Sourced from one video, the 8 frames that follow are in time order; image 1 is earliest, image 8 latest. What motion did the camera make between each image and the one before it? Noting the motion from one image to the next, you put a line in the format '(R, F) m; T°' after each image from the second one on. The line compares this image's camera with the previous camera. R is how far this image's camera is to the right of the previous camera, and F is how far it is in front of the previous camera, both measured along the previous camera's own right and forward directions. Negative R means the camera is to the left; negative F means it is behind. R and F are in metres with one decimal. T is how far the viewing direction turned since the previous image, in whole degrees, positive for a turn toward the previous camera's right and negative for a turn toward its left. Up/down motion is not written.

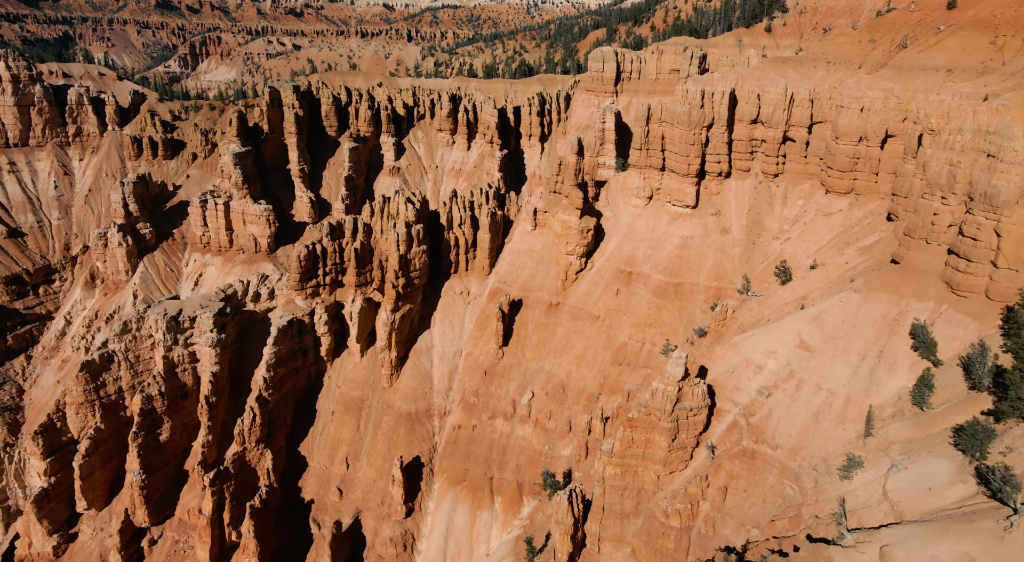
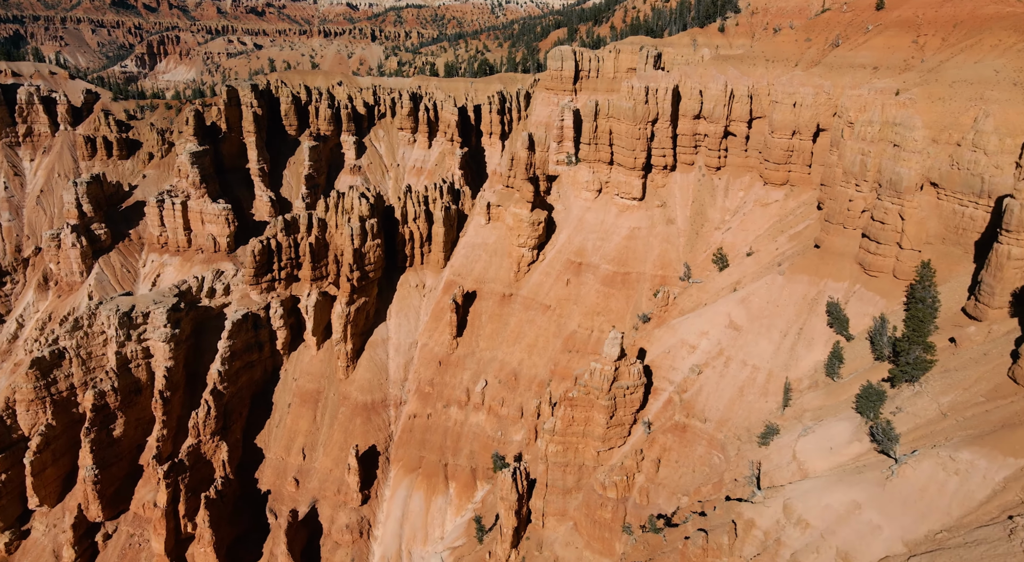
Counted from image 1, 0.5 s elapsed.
(+0.9, -1.2) m; +3°
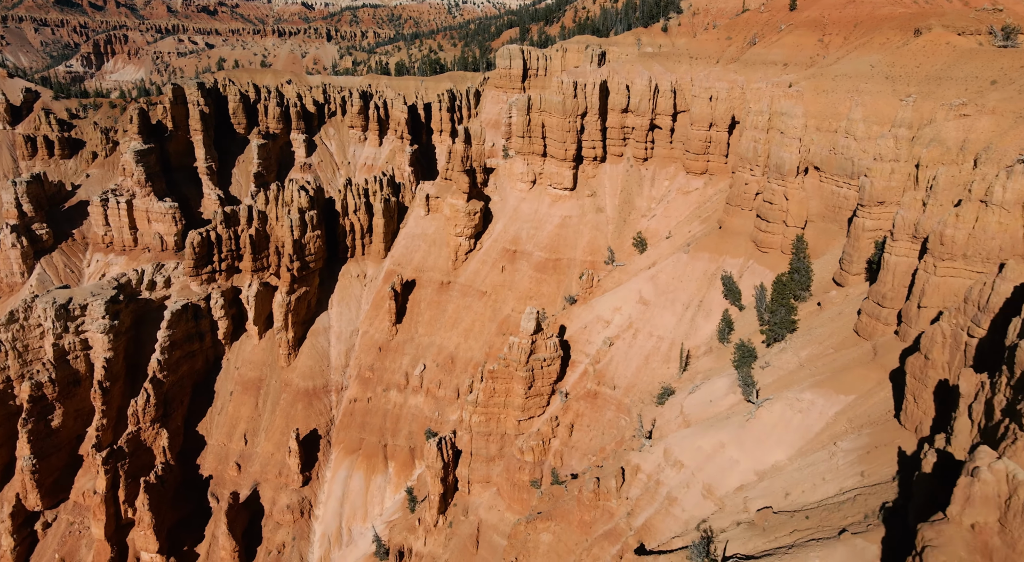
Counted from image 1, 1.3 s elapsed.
(+1.4, -1.8) m; +3°
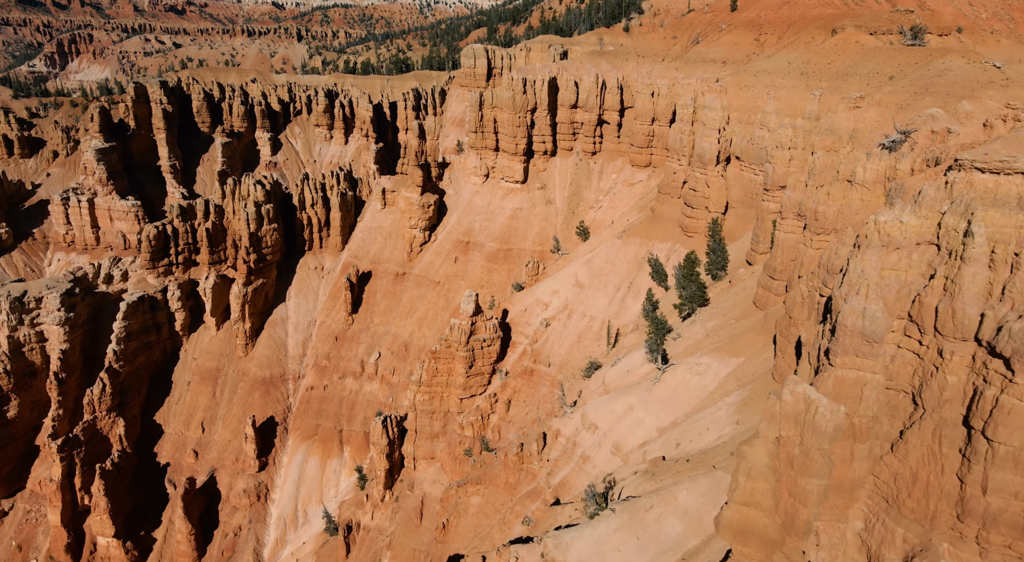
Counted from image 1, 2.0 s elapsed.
(+1.4, -1.5) m; +2°
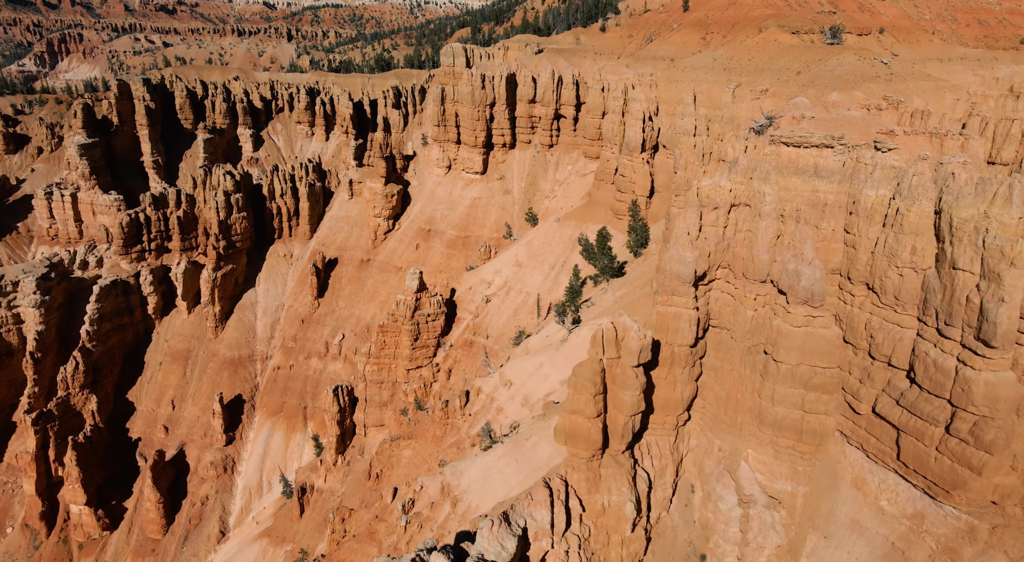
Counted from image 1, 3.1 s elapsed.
(+2.1, -2.4) m; +1°
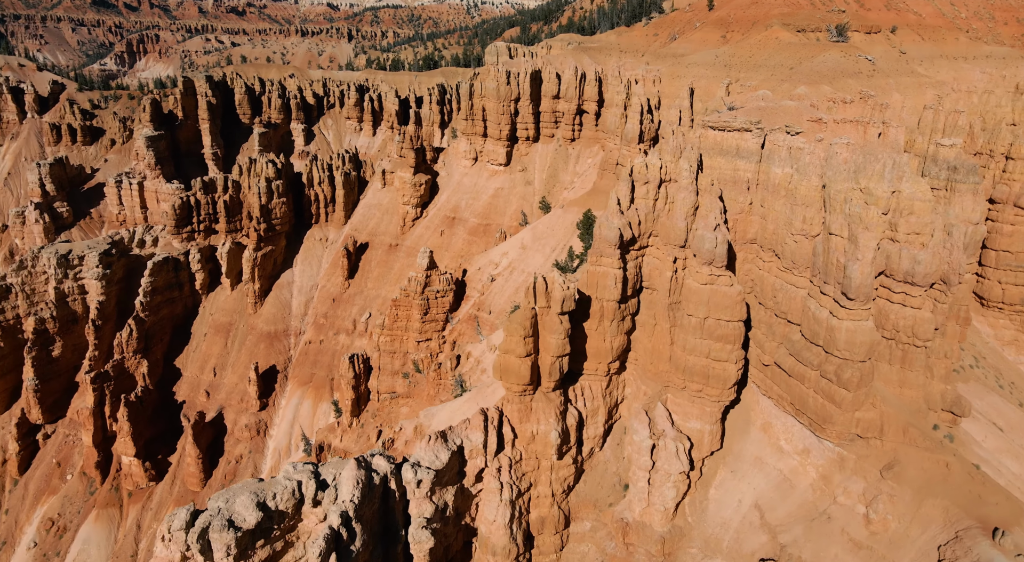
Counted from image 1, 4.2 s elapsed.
(+2.3, -2.3) m; -4°
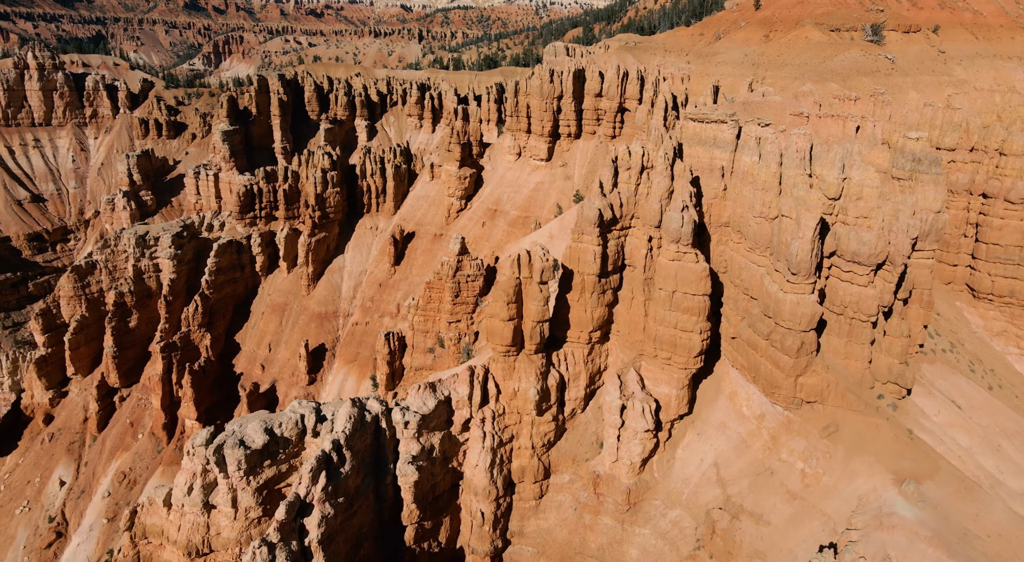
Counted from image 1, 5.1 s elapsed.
(+1.8, -1.8) m; -5°
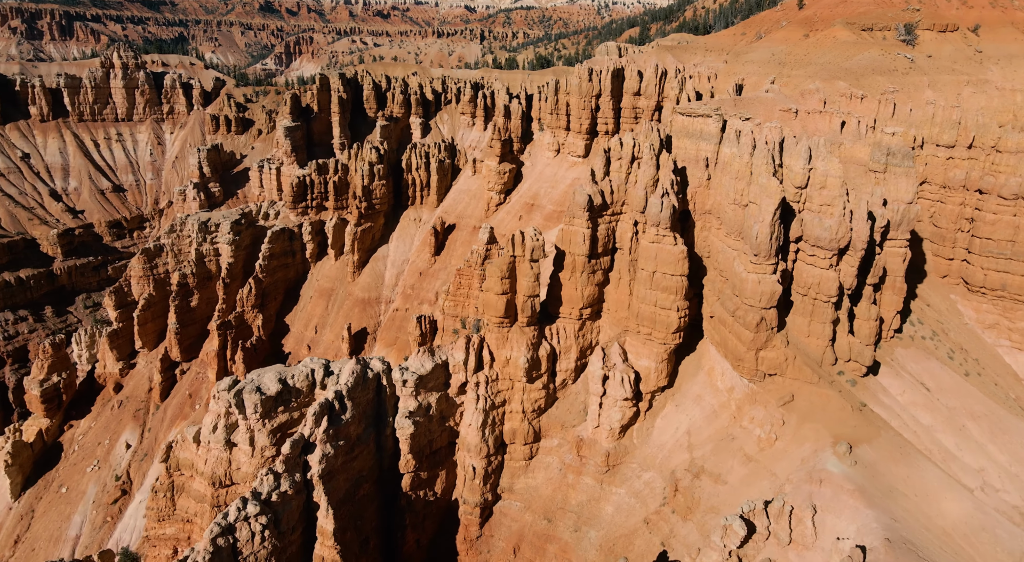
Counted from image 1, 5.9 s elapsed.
(+1.6, -1.7) m; -4°
